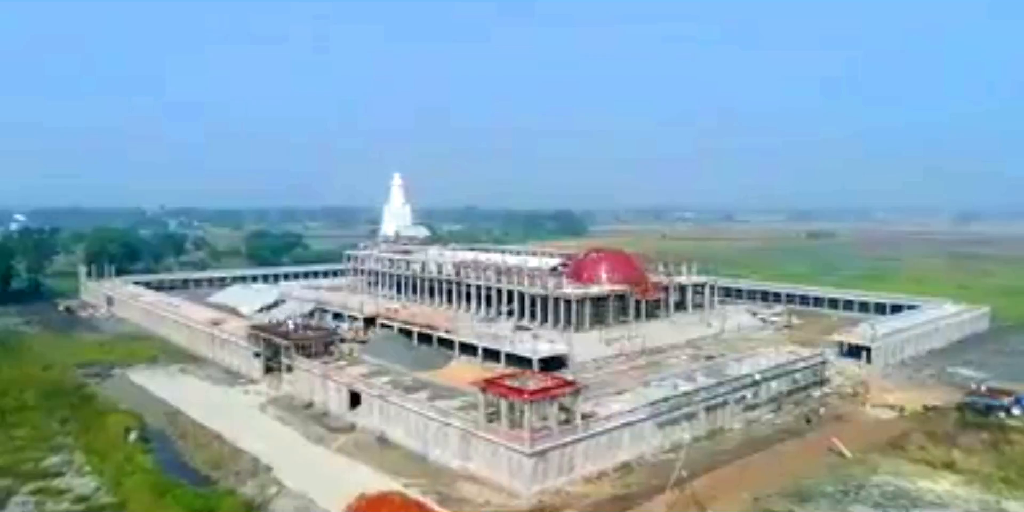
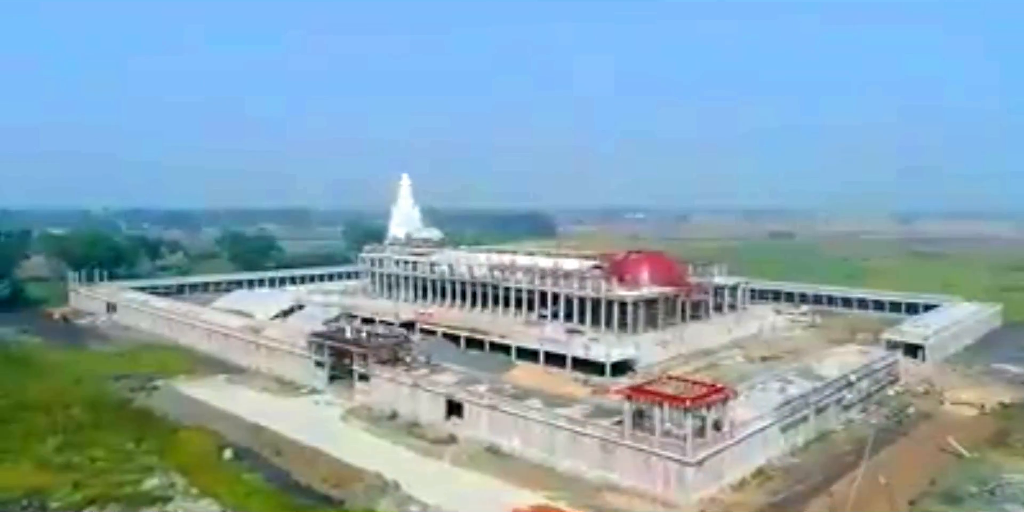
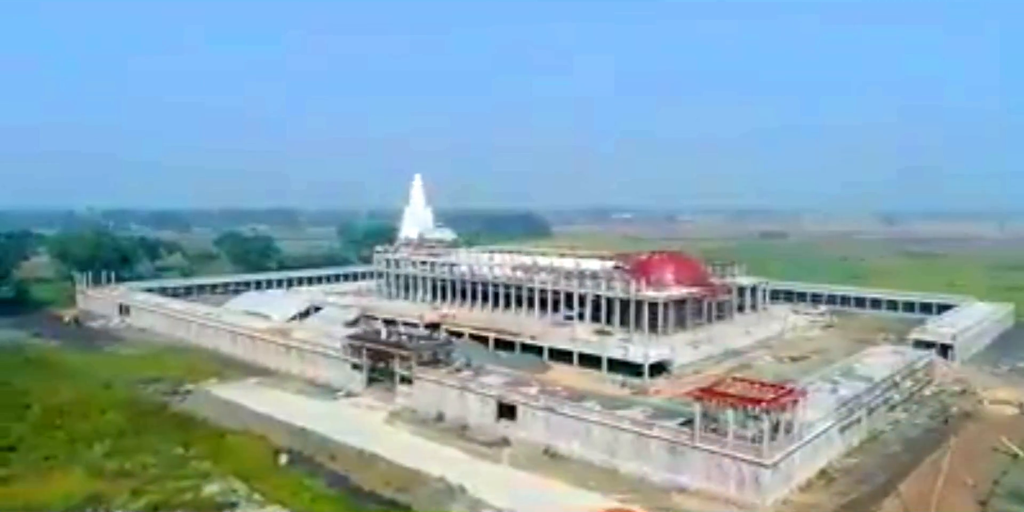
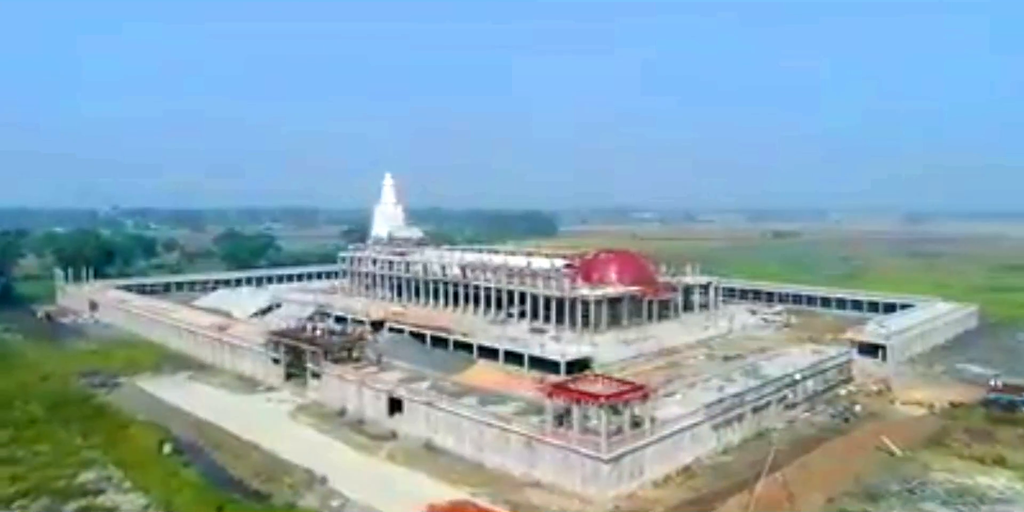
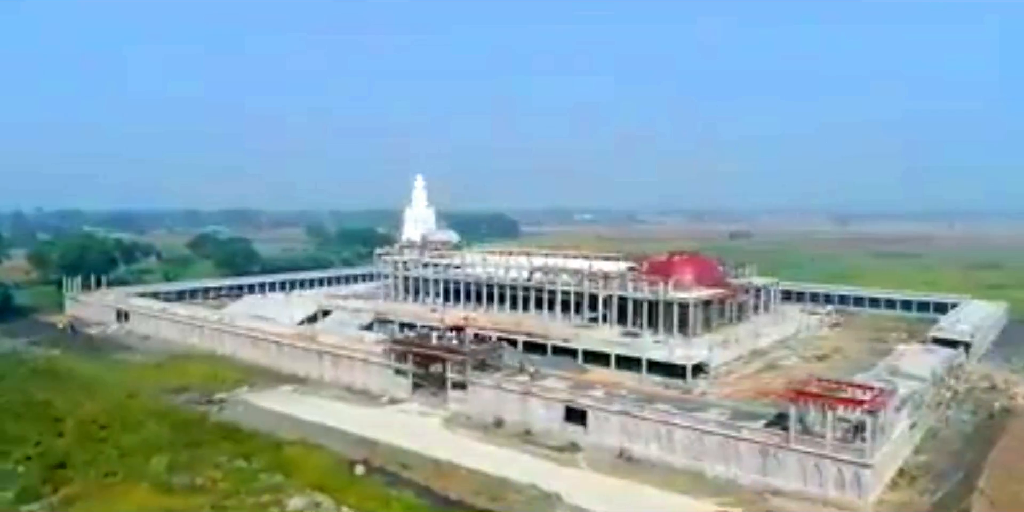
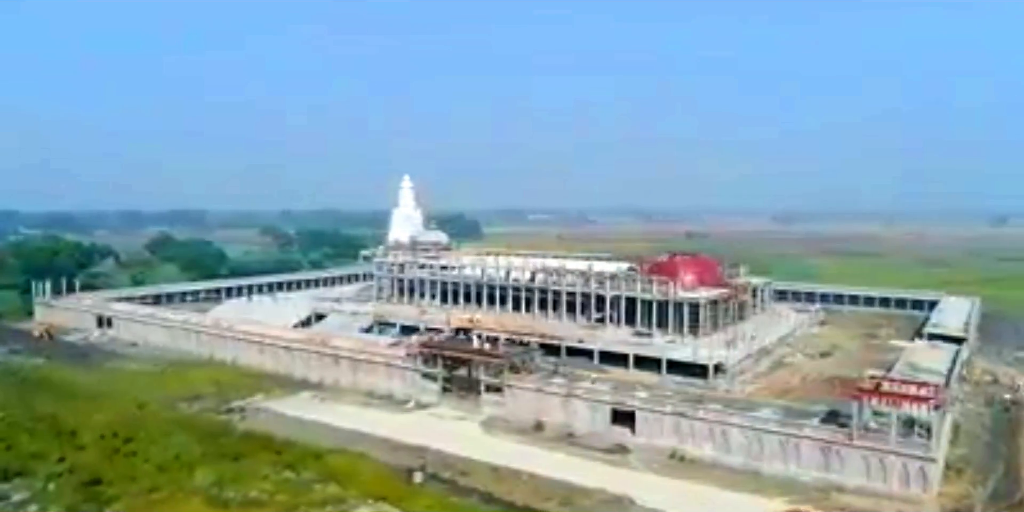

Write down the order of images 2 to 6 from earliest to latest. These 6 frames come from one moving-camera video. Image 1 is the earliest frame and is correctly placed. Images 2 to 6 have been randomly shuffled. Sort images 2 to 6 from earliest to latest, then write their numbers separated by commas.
4, 2, 3, 5, 6
